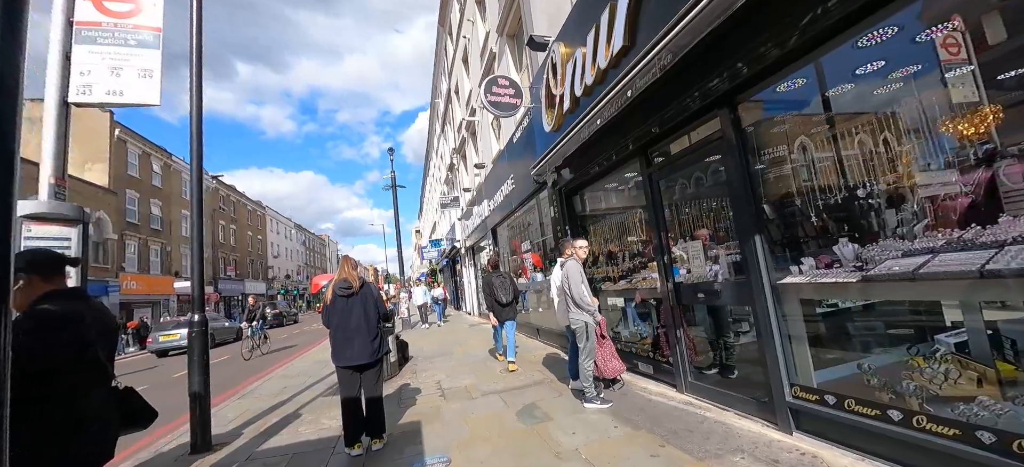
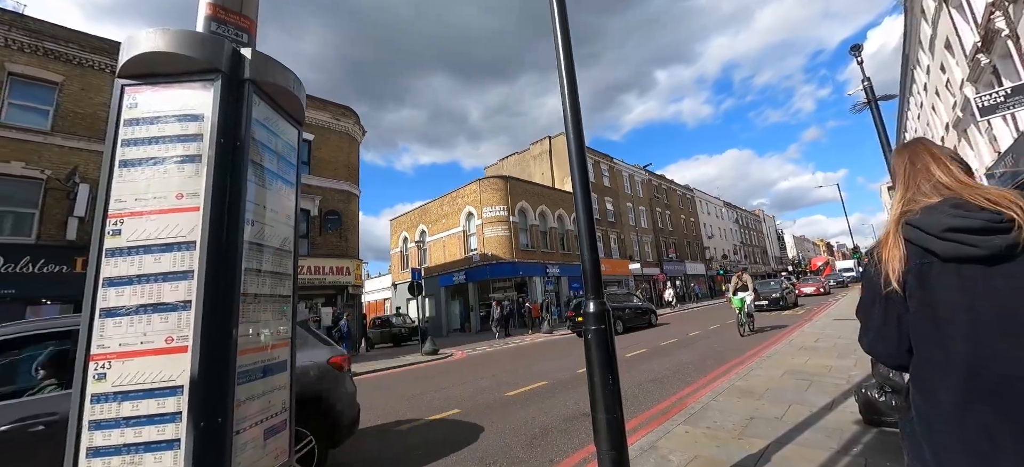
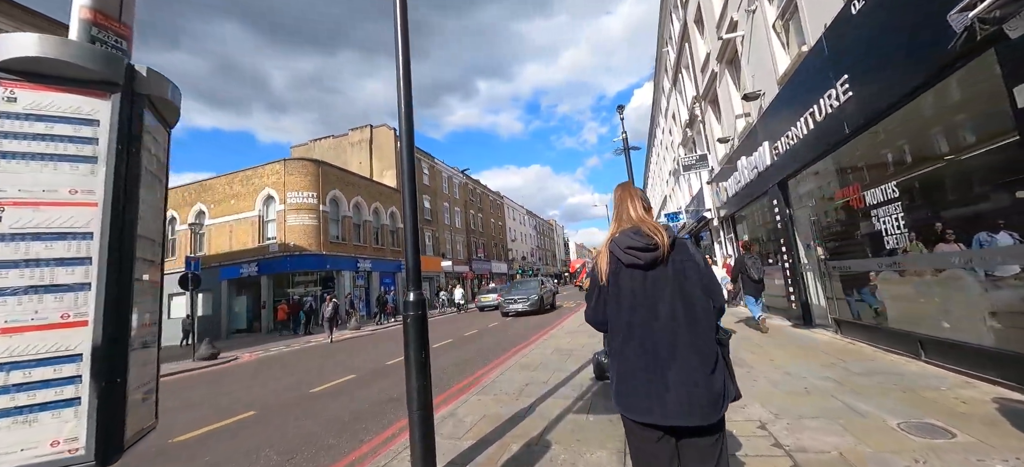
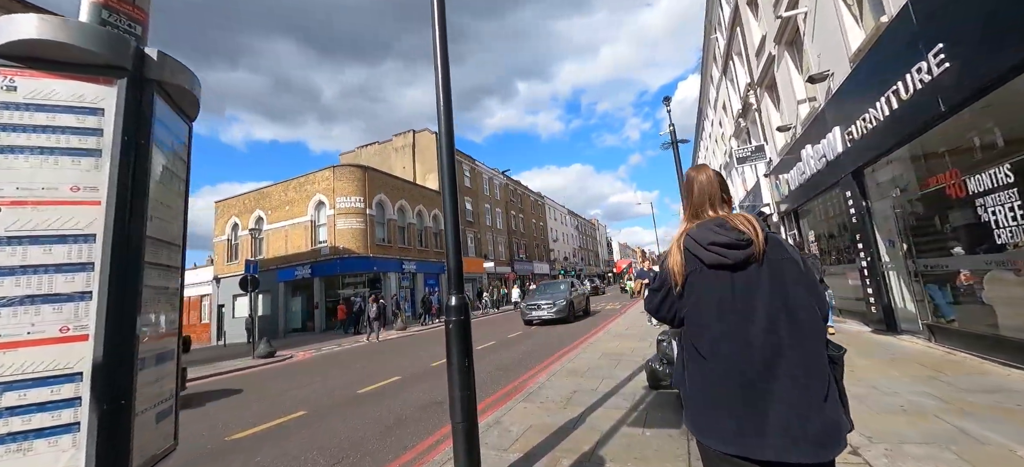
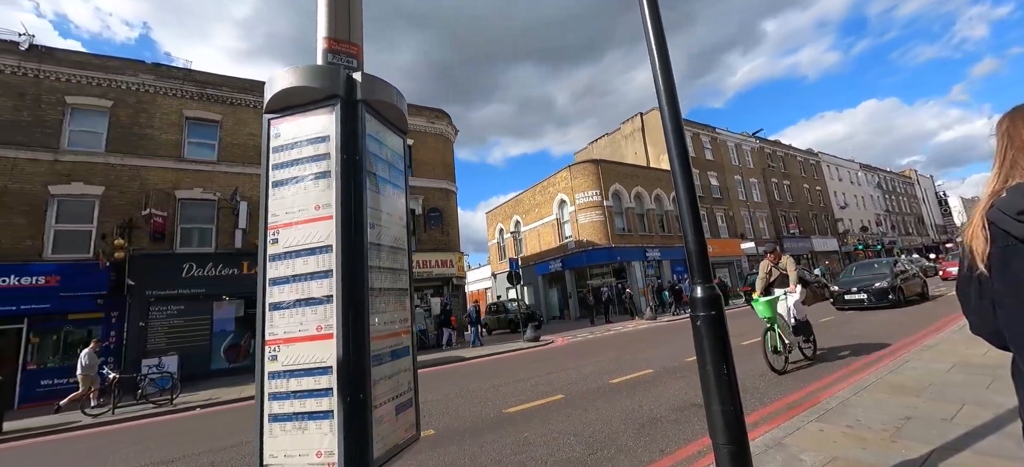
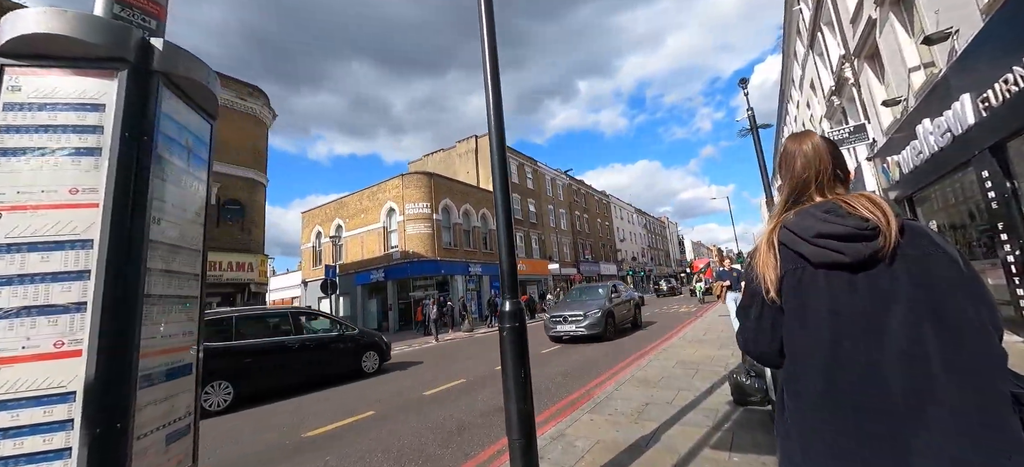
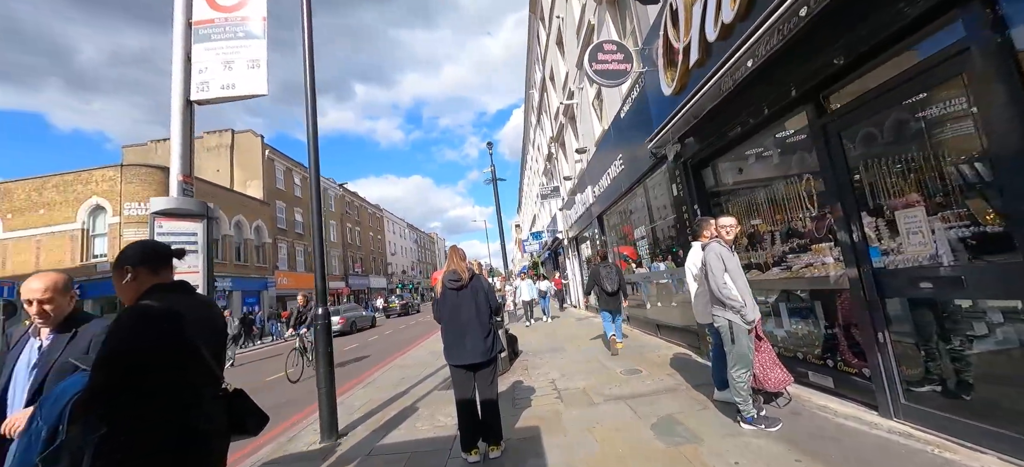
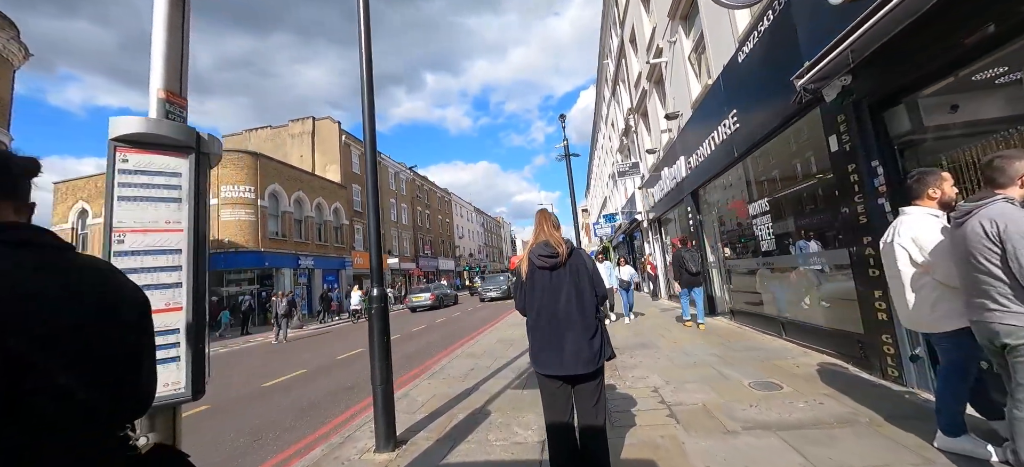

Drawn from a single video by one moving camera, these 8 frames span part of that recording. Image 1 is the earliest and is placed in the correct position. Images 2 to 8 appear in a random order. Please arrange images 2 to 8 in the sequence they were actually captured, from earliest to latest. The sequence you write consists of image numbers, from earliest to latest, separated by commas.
7, 8, 3, 4, 6, 2, 5
